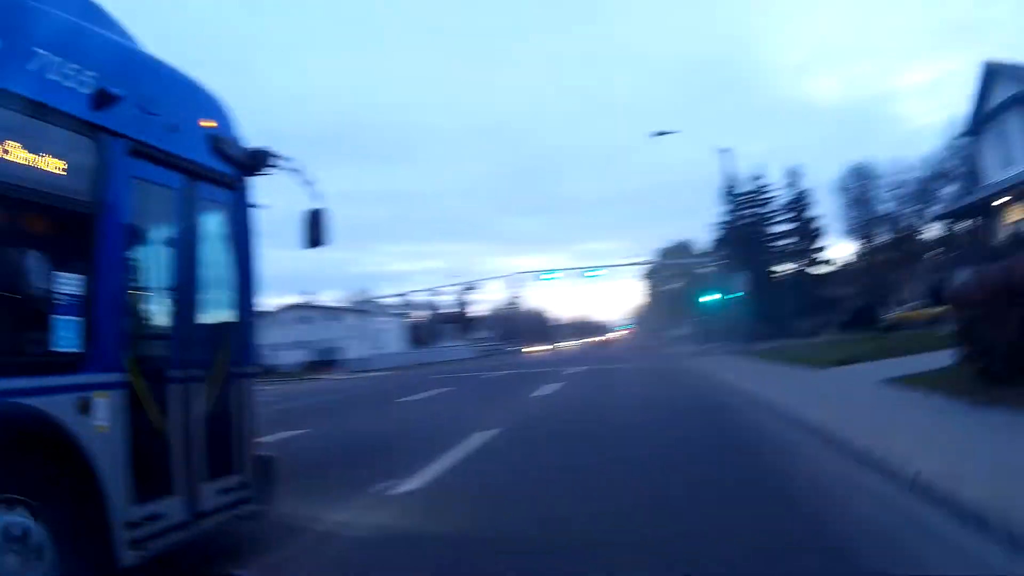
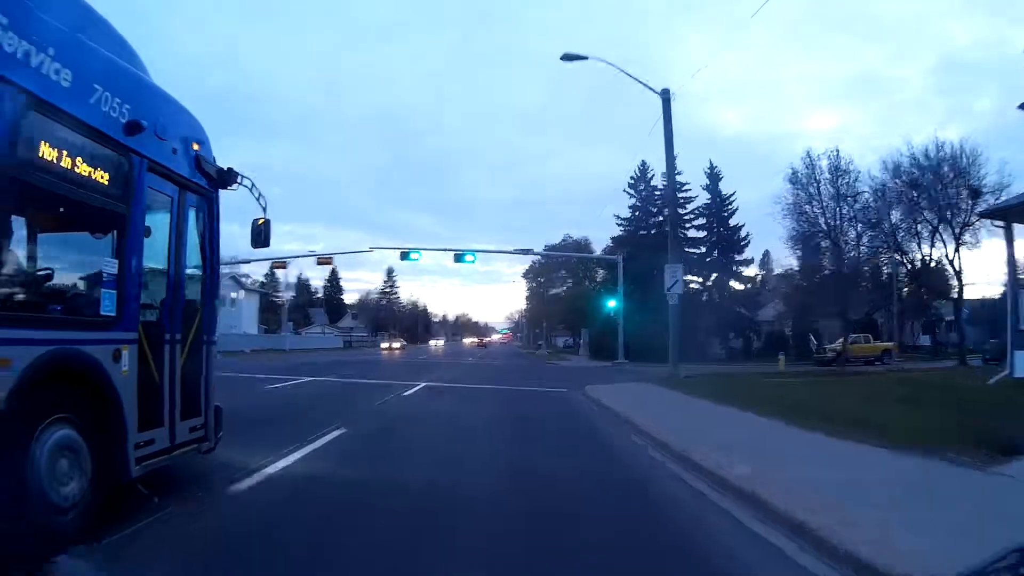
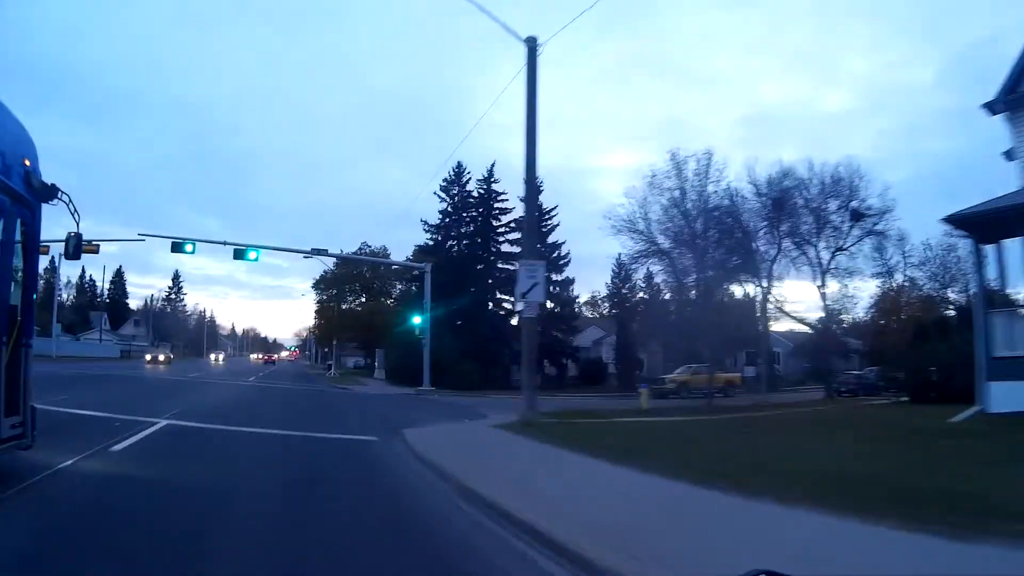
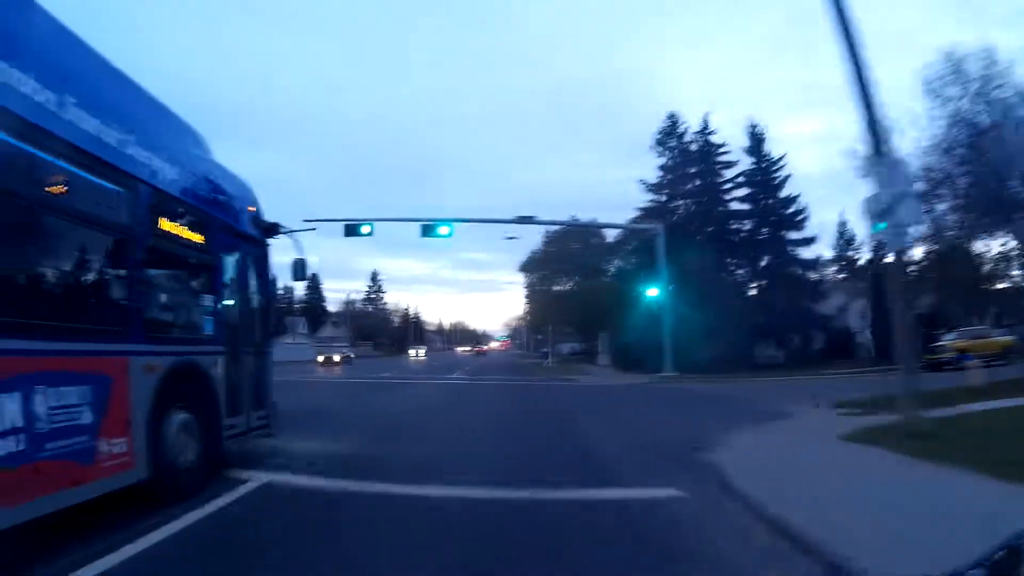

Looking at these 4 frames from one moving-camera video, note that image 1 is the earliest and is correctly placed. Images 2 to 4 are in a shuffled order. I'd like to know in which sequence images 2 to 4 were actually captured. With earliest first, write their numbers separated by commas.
2, 3, 4
